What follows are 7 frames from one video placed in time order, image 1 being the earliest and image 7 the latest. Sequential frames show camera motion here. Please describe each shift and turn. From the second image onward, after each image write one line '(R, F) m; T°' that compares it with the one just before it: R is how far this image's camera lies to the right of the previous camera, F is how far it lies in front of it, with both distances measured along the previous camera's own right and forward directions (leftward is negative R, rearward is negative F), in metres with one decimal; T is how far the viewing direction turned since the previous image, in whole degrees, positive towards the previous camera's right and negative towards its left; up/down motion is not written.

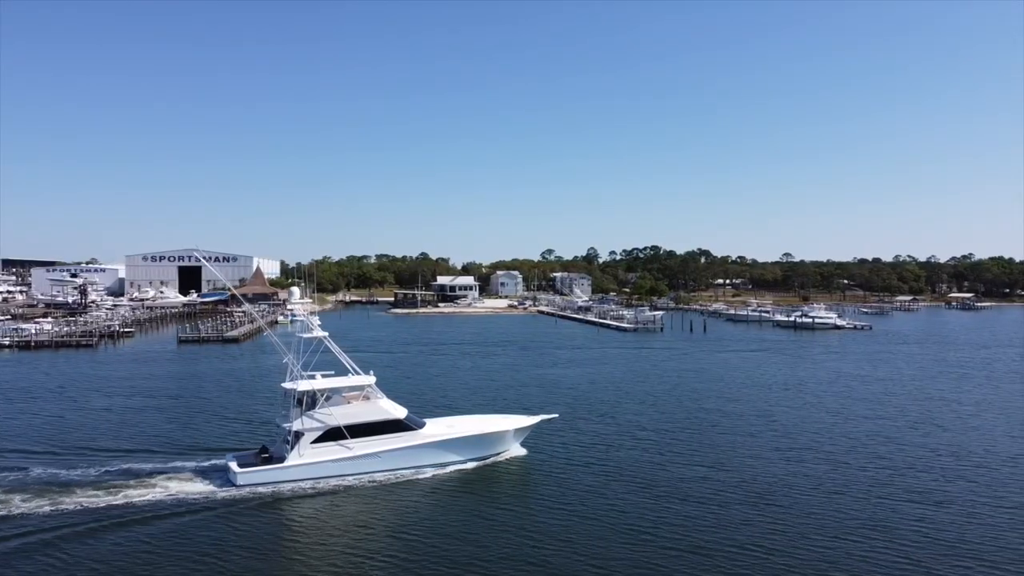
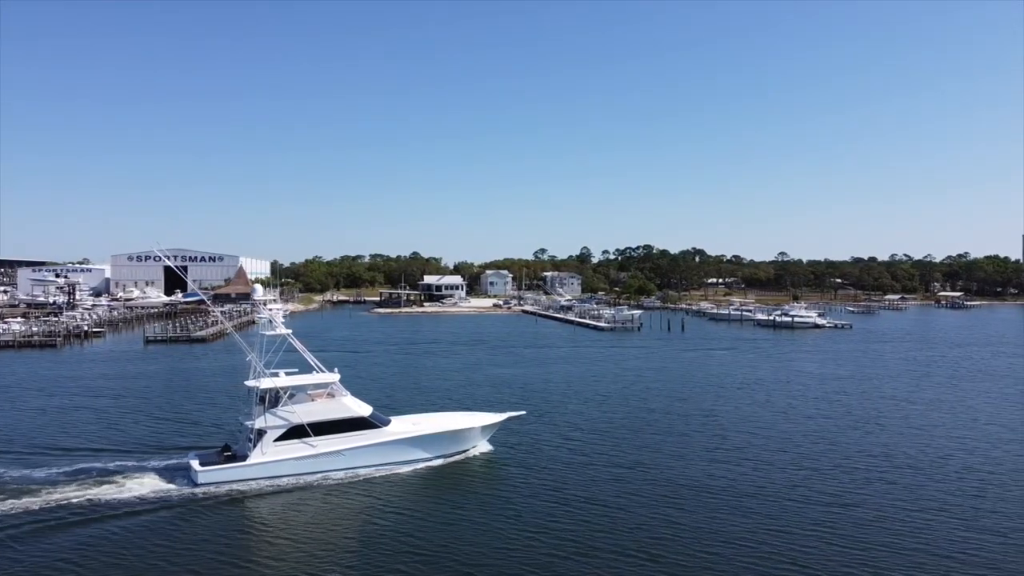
(+2.7, +0.5) m; 0°
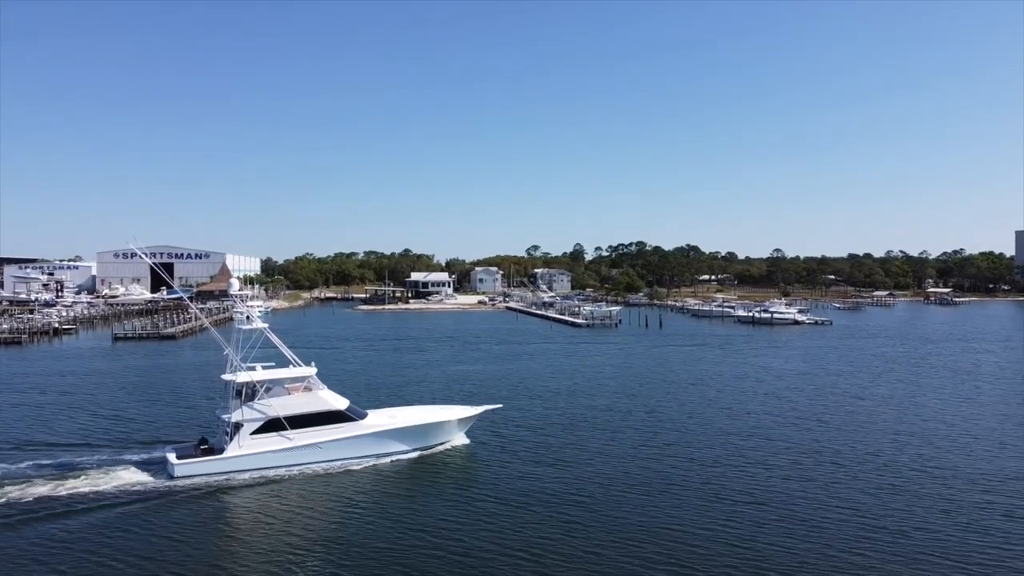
(+2.6, +0.3) m; 0°
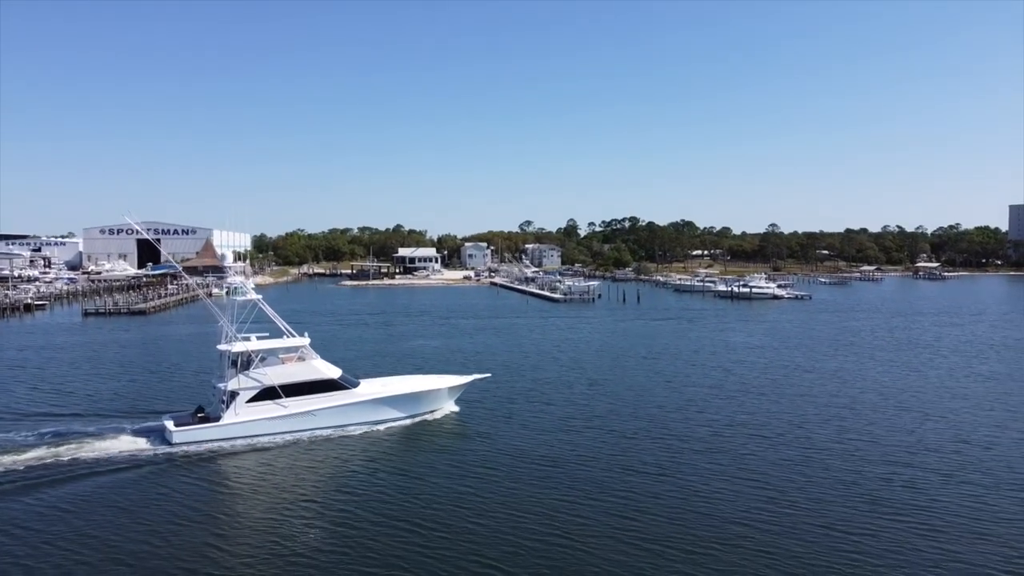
(+2.6, +0.2) m; 0°
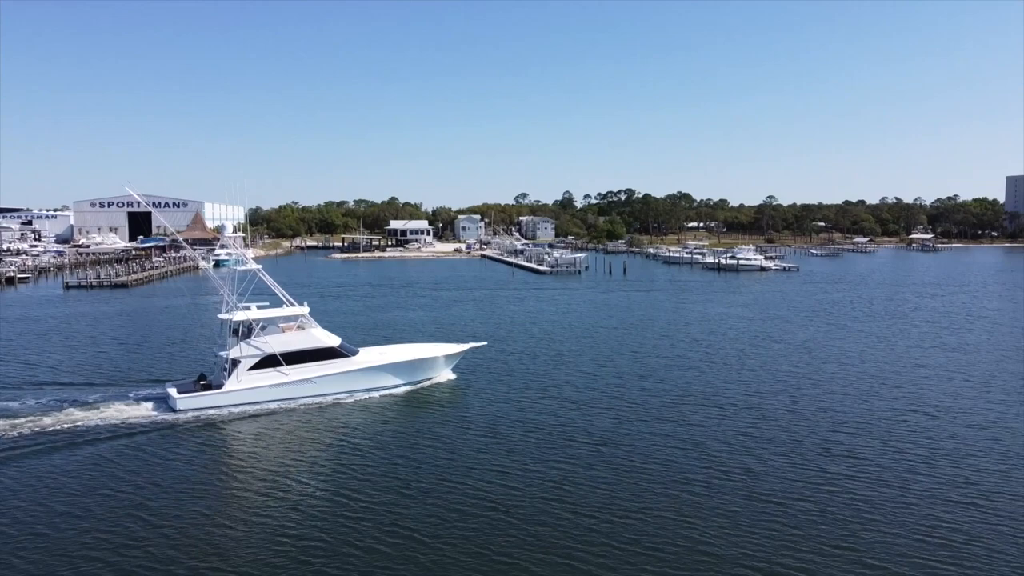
(+1.5, +0.1) m; 0°
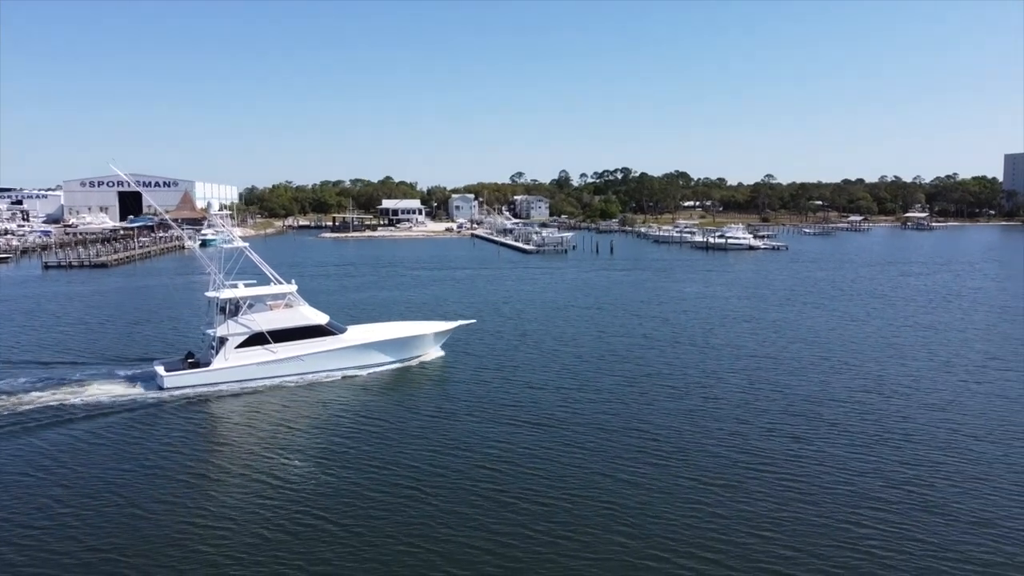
(+1.5, +0.5) m; 0°
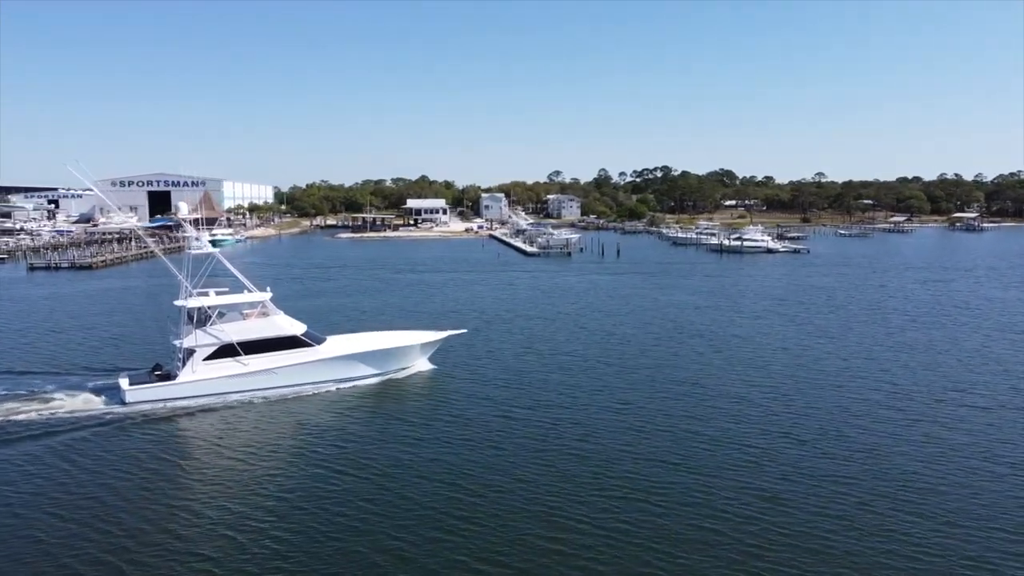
(+5.3, +3.2) m; -4°
